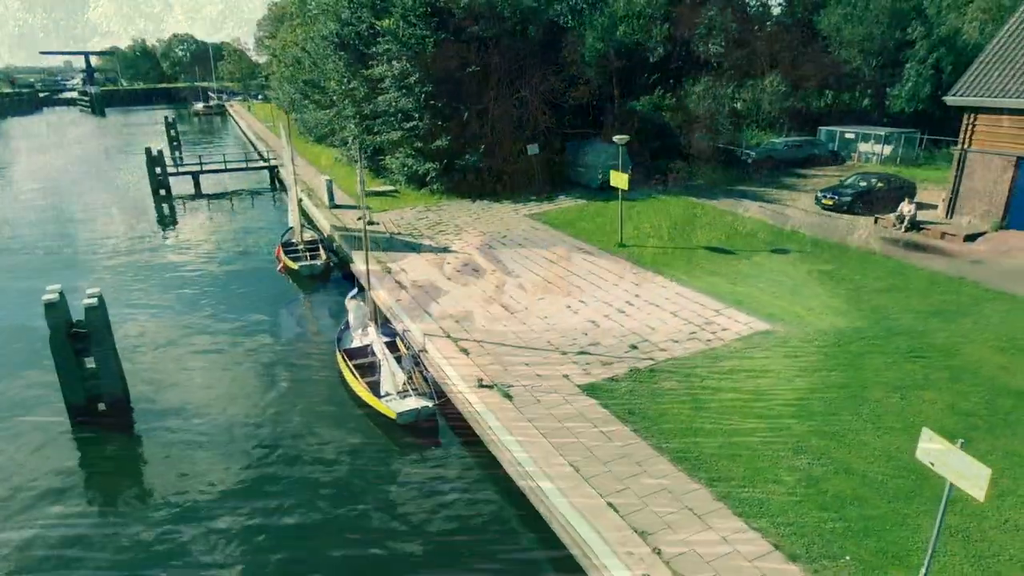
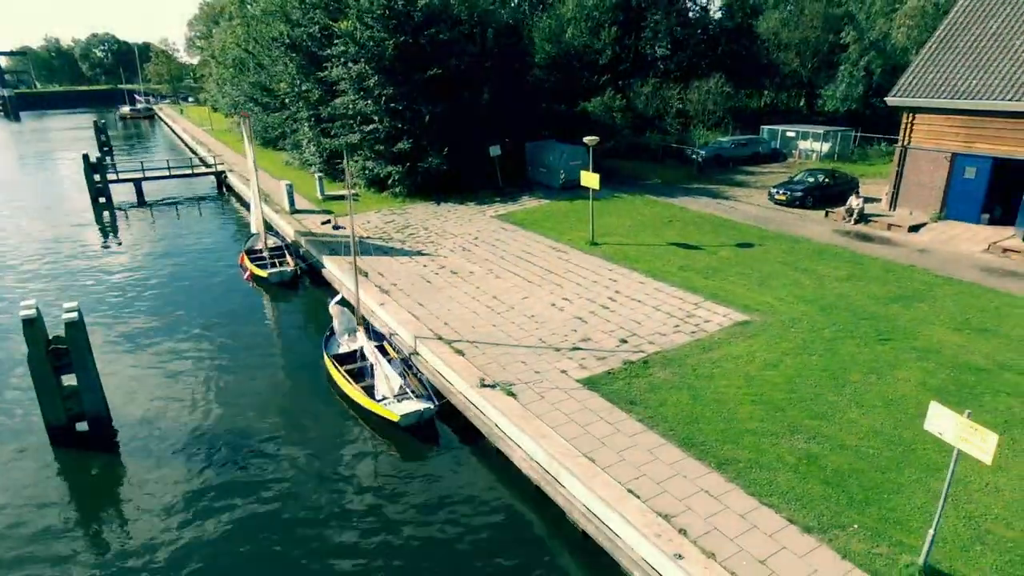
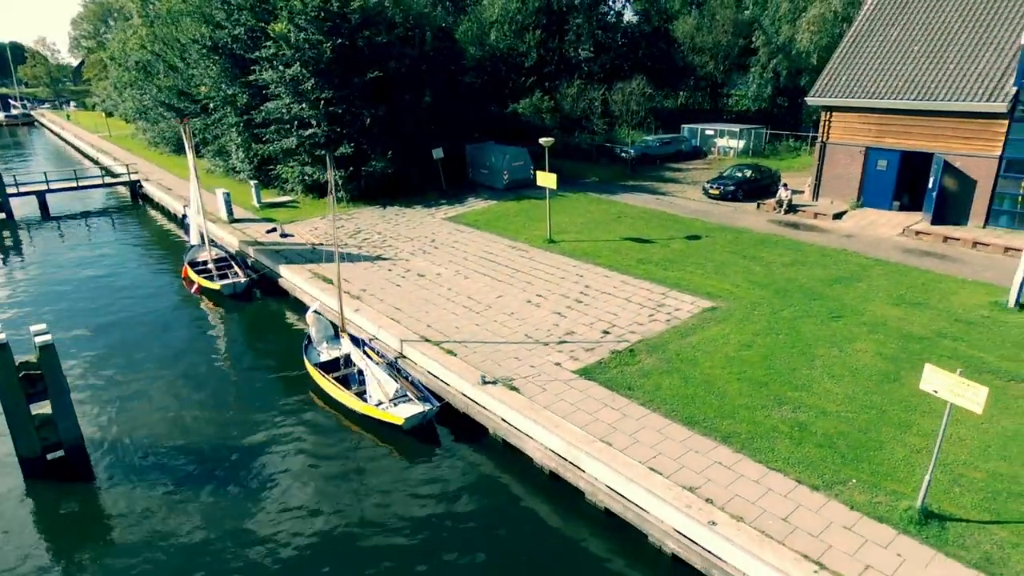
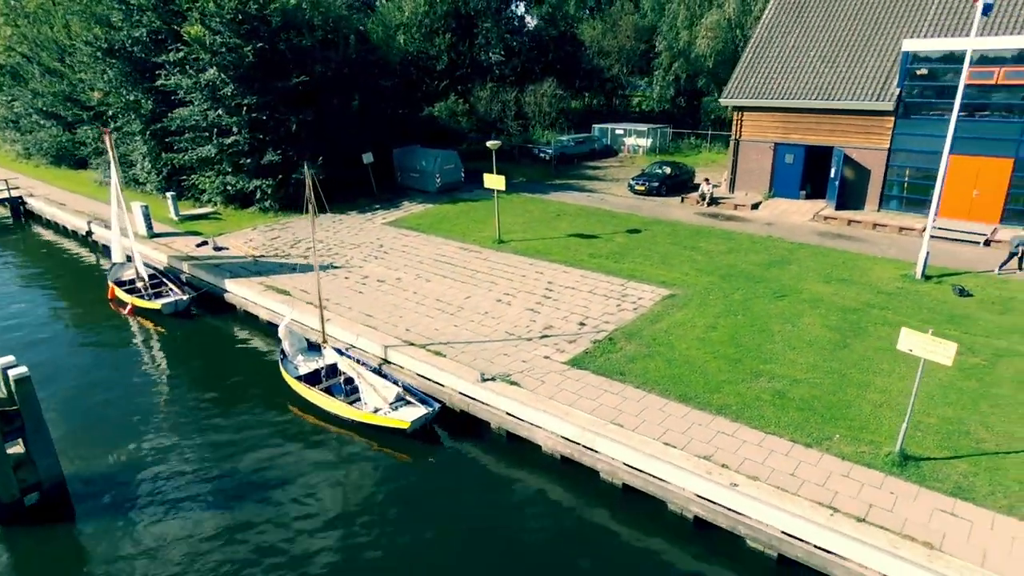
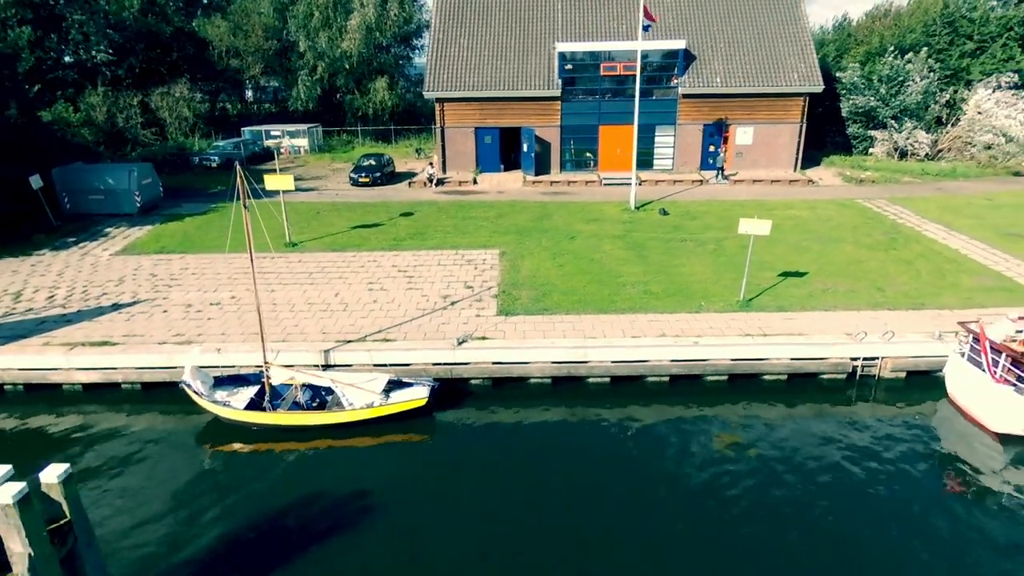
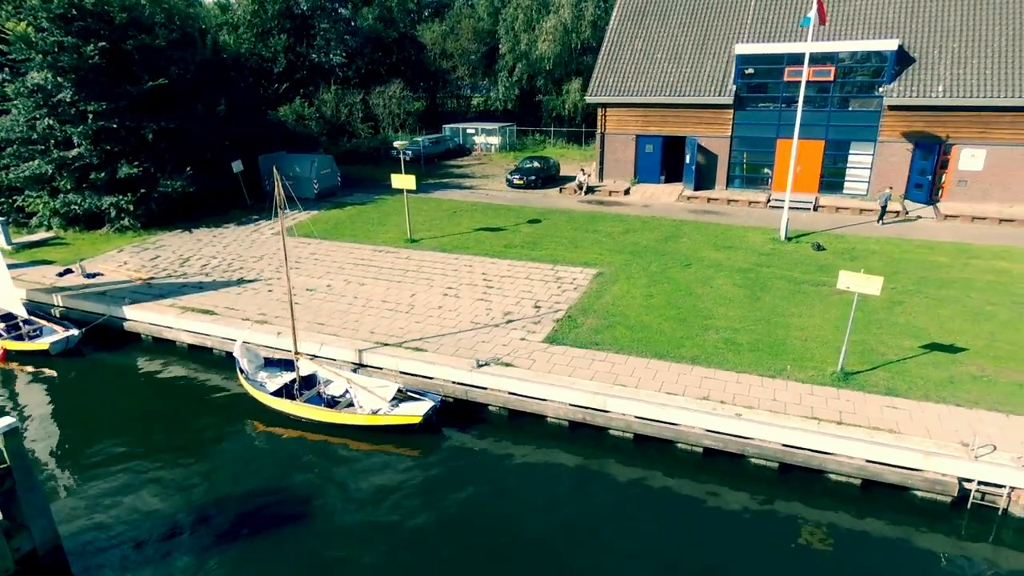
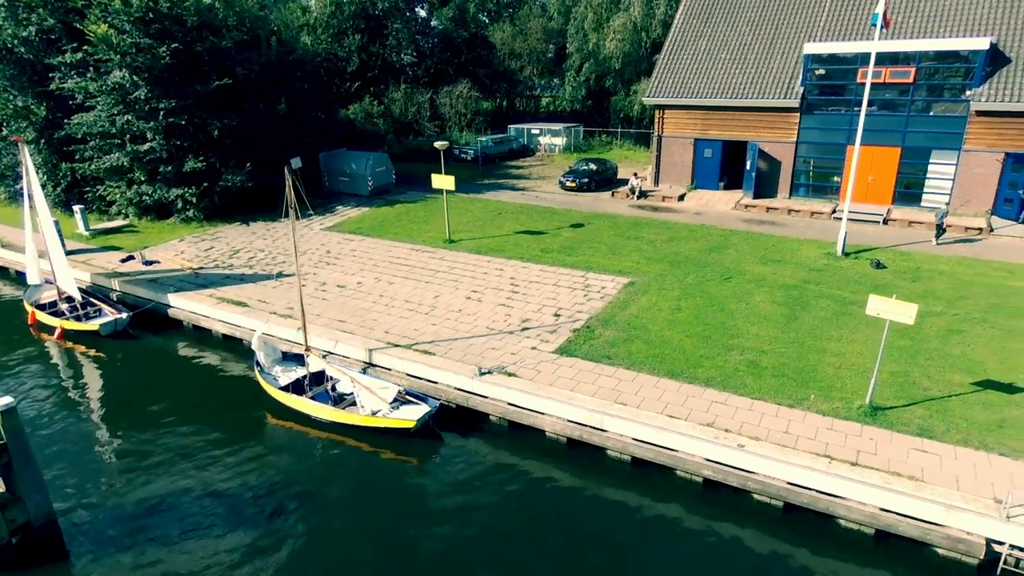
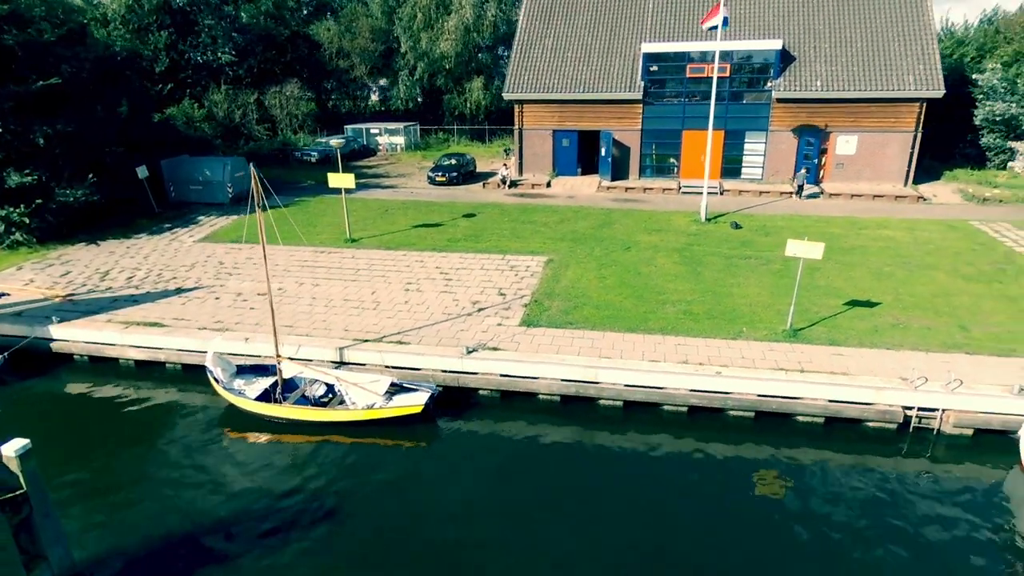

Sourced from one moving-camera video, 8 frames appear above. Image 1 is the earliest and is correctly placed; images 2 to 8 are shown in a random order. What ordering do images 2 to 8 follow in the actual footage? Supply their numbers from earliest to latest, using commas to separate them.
2, 3, 4, 7, 6, 8, 5
